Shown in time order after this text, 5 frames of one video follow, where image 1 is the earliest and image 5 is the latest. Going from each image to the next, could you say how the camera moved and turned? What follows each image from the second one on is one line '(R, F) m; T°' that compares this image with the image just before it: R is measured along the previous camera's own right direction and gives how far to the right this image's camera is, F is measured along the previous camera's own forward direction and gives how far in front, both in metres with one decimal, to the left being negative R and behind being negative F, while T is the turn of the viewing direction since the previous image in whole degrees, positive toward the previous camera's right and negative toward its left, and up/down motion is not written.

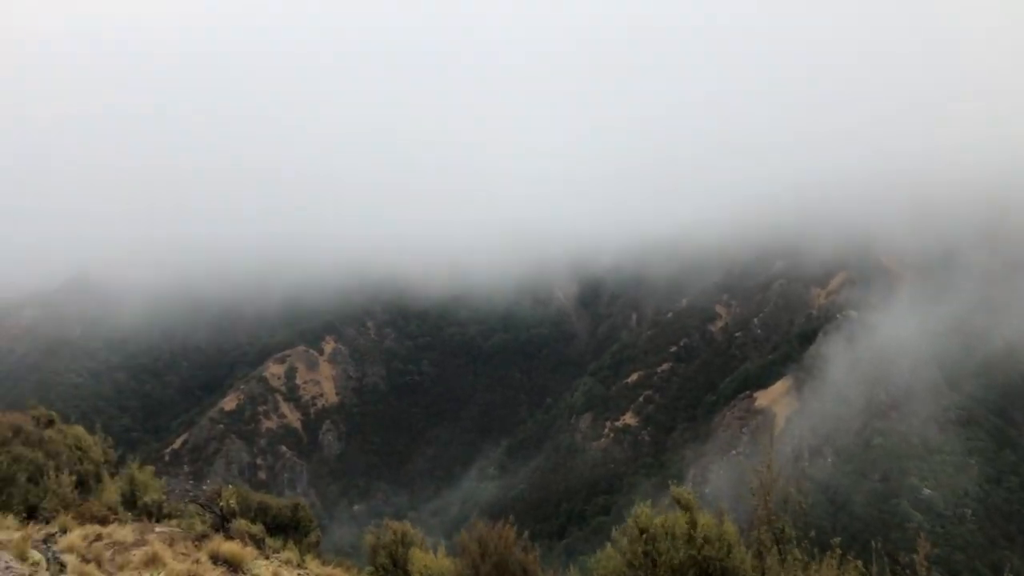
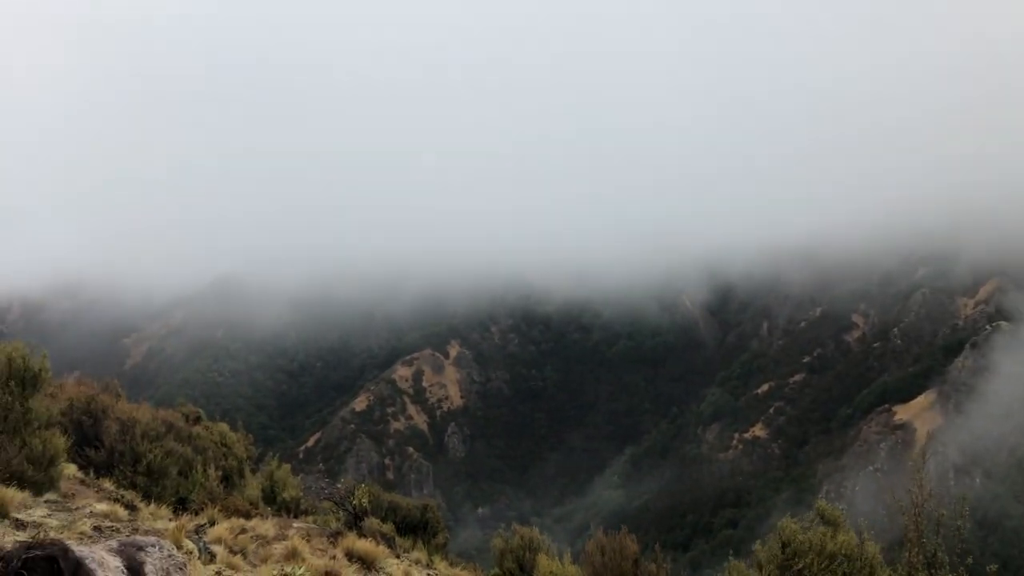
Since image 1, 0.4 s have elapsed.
(-0.1, +0.2) m; -10°
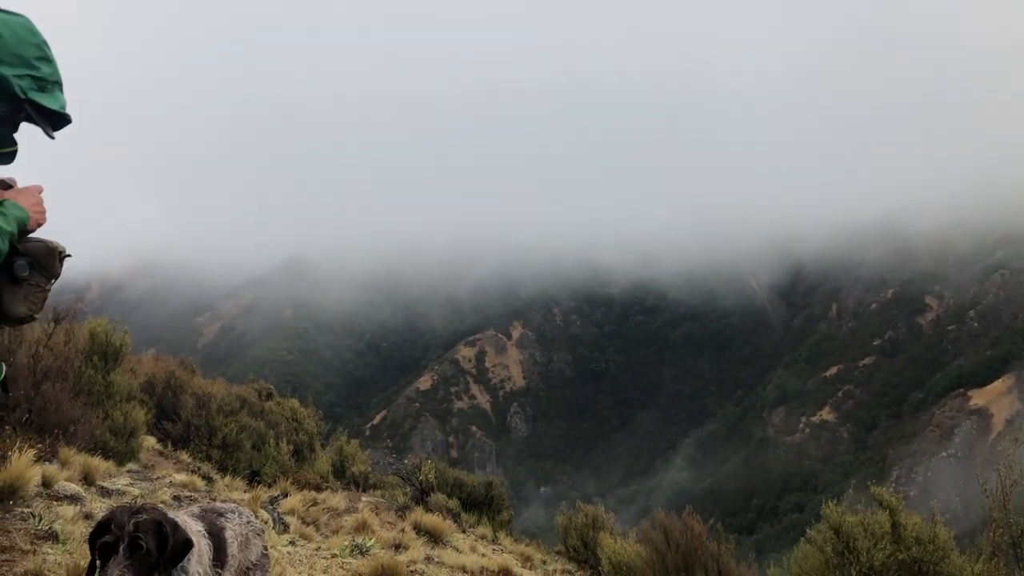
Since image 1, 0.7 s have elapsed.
(0.0, +0.1) m; -5°
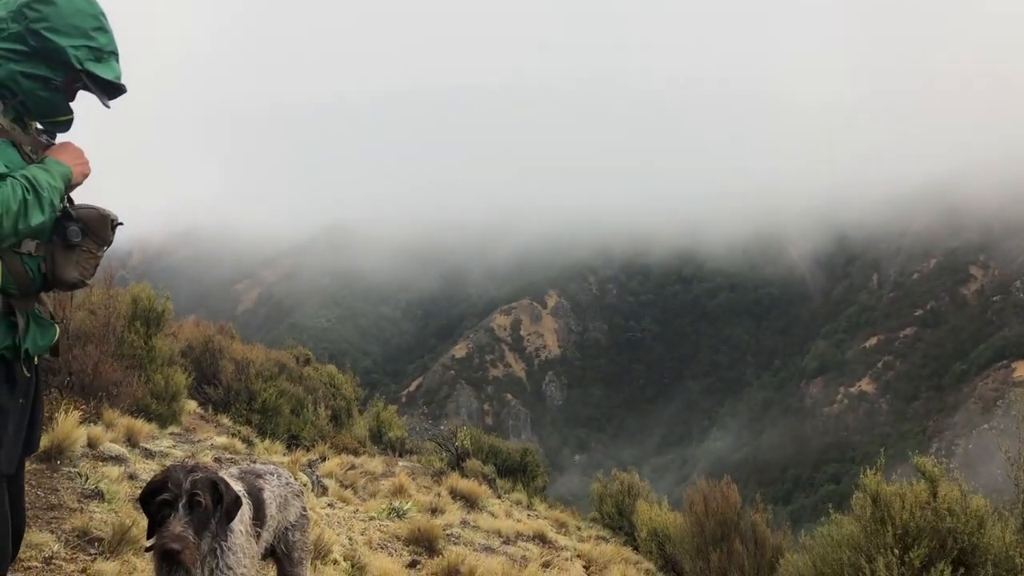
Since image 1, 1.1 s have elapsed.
(0.0, +0.1) m; -3°
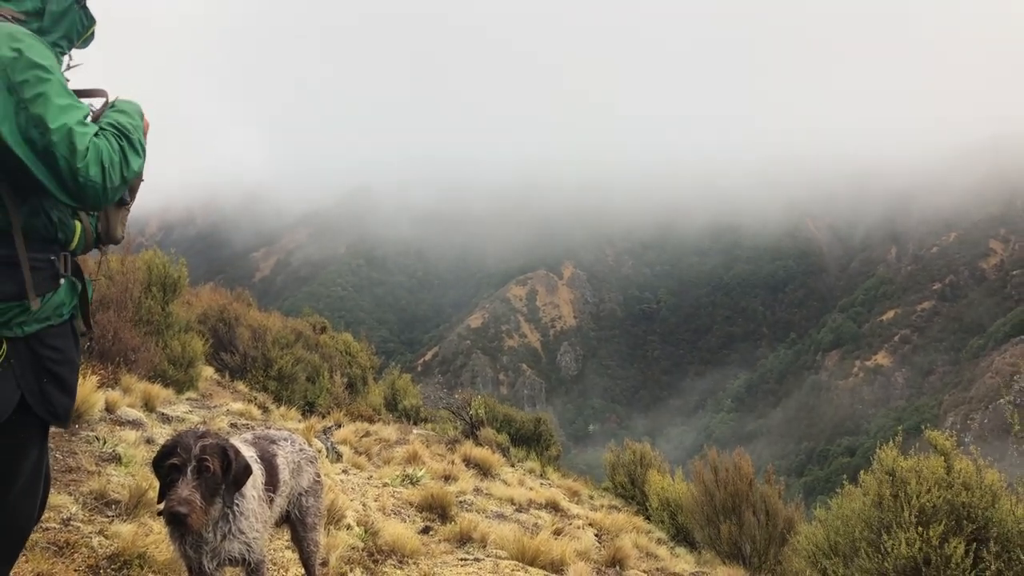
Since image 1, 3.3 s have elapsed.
(0.0, 0.0) m; -1°
